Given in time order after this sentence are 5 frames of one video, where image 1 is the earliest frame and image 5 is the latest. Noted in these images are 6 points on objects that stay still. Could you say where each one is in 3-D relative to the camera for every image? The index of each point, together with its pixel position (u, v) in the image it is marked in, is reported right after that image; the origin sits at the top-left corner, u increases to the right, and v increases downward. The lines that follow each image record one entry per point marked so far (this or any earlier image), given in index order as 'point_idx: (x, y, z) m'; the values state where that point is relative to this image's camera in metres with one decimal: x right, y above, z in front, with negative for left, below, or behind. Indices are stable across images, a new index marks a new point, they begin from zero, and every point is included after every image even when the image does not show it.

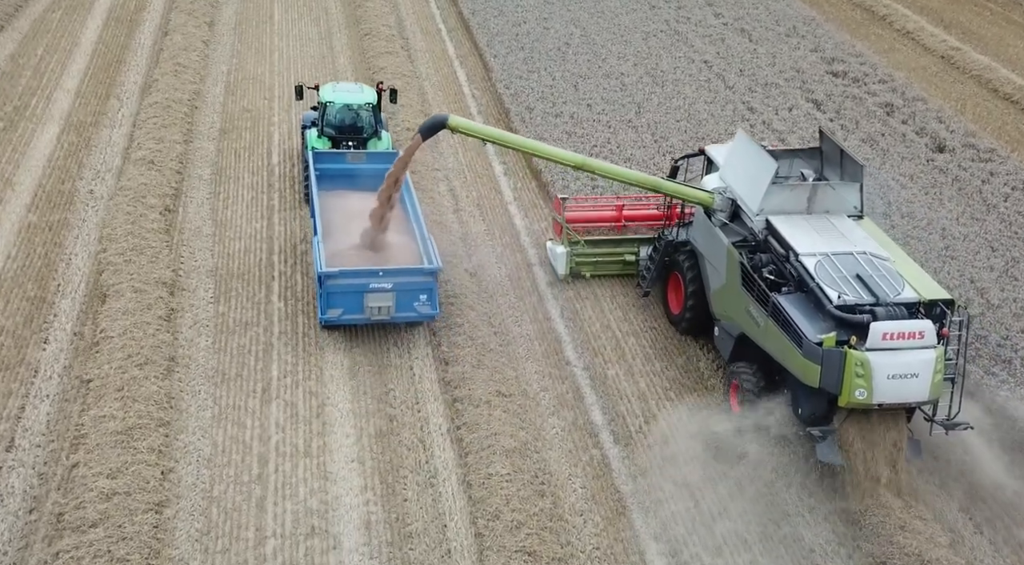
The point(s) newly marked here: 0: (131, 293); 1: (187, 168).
0: (-4.5, -0.1, +11.9) m
1: (-5.0, +1.8, +15.3) m
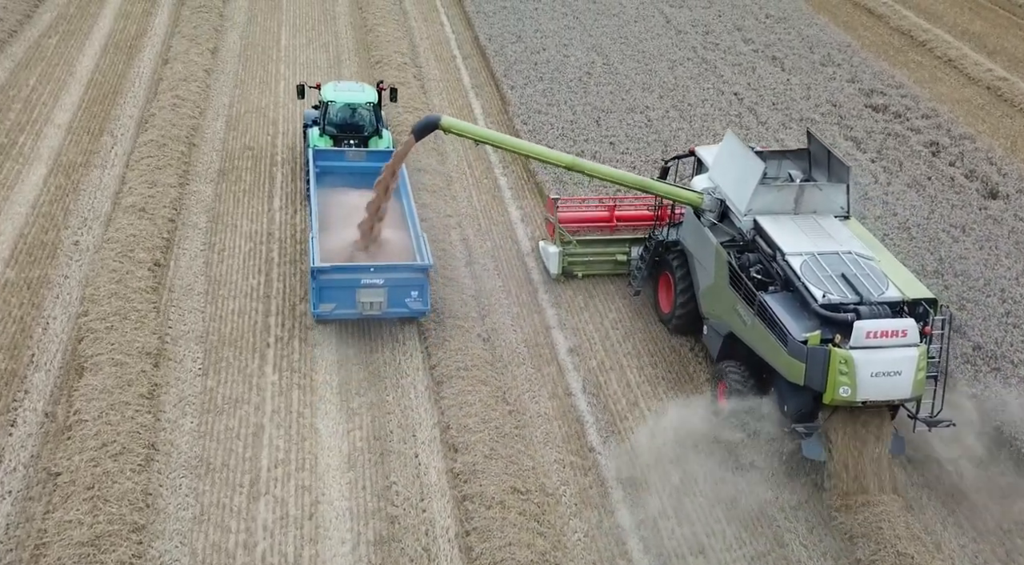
0: (-4.4, -0.9, +10.8) m
1: (-4.7, +1.0, +14.3) m
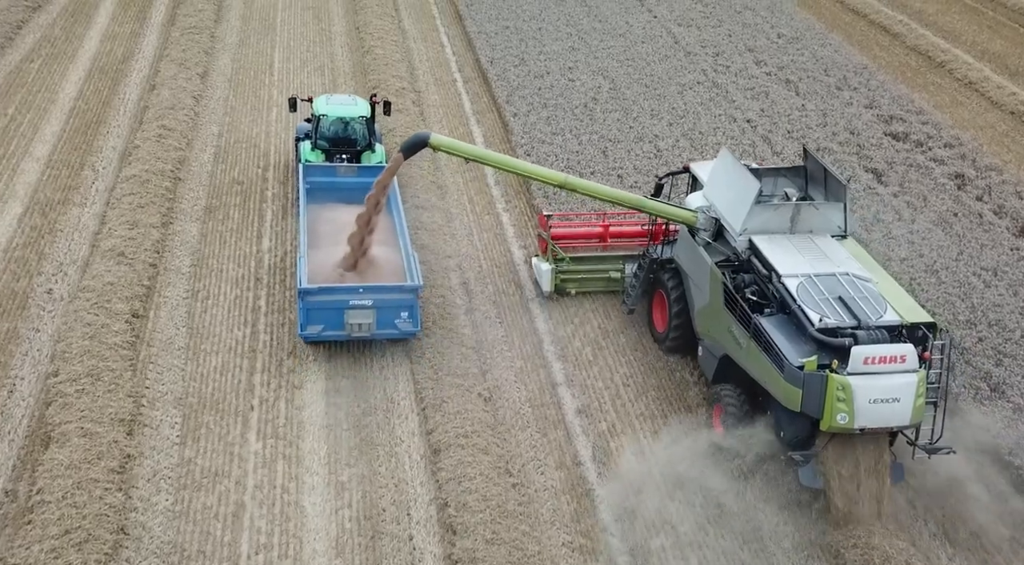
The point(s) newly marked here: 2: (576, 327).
0: (-4.3, -1.5, +9.9) m
1: (-4.7, +0.3, +13.4) m
2: (+0.8, -0.6, +12.9) m
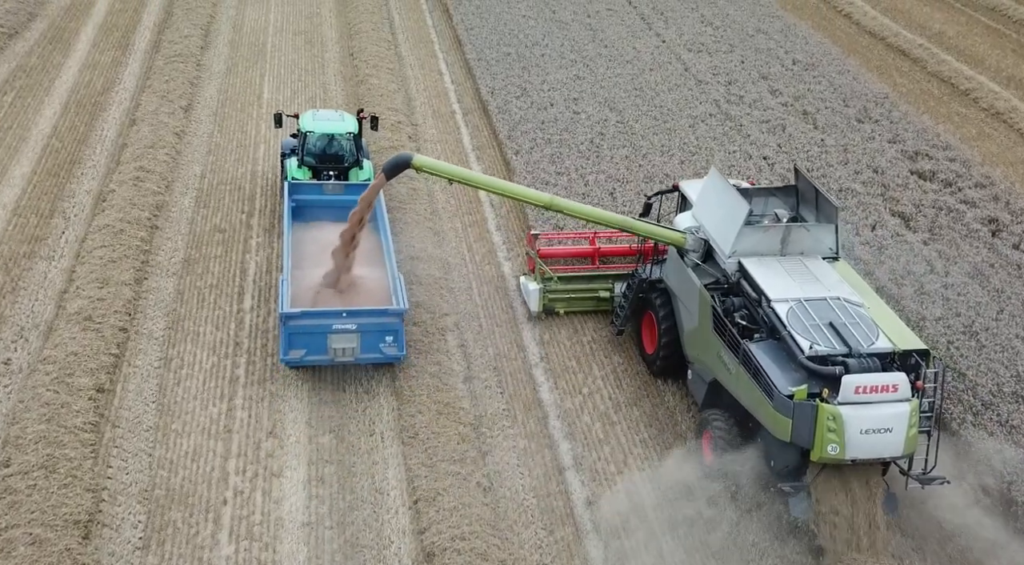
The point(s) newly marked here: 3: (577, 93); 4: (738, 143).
0: (-4.3, -2.3, +8.8) m
1: (-4.7, -0.5, +12.3) m
2: (+0.9, -1.4, +11.8) m
3: (+1.3, +3.7, +19.4) m
4: (+4.0, +2.5, +17.8) m
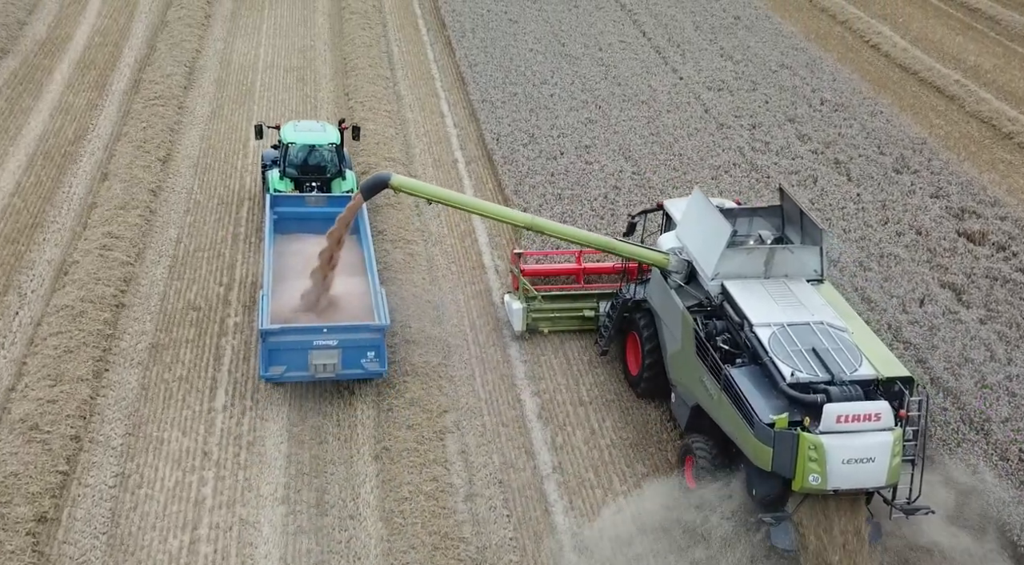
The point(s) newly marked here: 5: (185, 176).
0: (-4.2, -3.4, +7.3) m
1: (-4.6, -1.5, +10.8) m
2: (+0.9, -2.5, +10.3) m
3: (+1.4, +2.6, +17.9) m
4: (+4.2, +1.4, +16.3) m
5: (-5.3, +1.7, +16.2) m
